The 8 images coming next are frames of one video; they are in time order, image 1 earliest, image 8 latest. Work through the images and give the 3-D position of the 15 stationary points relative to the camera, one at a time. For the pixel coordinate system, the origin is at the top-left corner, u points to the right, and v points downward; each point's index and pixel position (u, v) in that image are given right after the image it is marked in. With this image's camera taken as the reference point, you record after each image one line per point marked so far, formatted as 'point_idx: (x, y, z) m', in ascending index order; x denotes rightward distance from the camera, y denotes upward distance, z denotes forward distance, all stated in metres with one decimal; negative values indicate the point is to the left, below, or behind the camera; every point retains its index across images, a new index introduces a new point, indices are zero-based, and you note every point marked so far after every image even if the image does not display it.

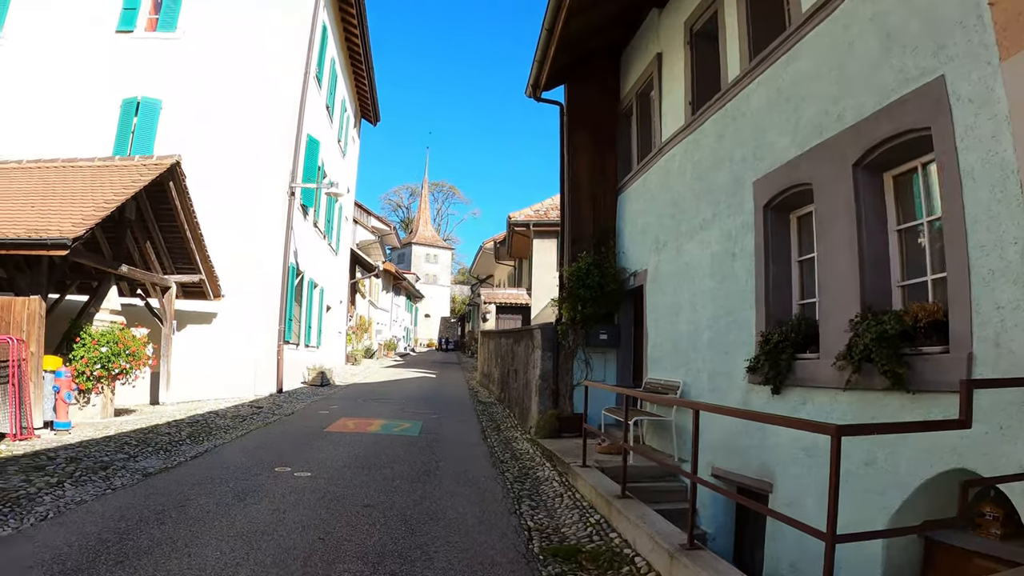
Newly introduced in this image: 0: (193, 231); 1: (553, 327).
0: (-5.2, +0.8, +11.3) m
1: (+0.6, -0.7, +11.5) m
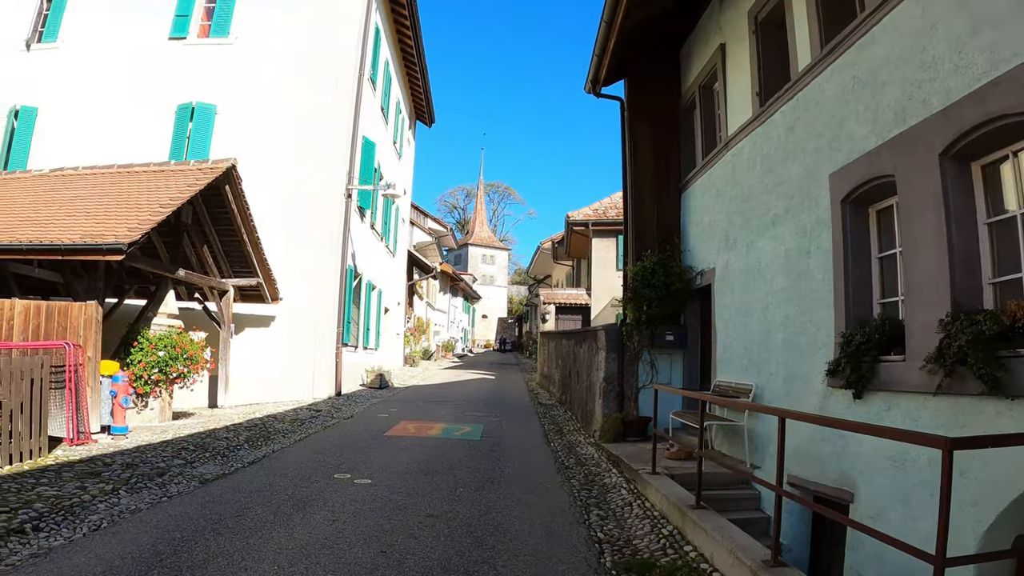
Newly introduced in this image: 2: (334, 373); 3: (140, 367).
0: (-4.1, +0.8, +11.1) m
1: (+1.6, -0.6, +10.8) m
2: (-3.3, -1.7, +13.6) m
3: (-4.8, -1.0, +8.9) m
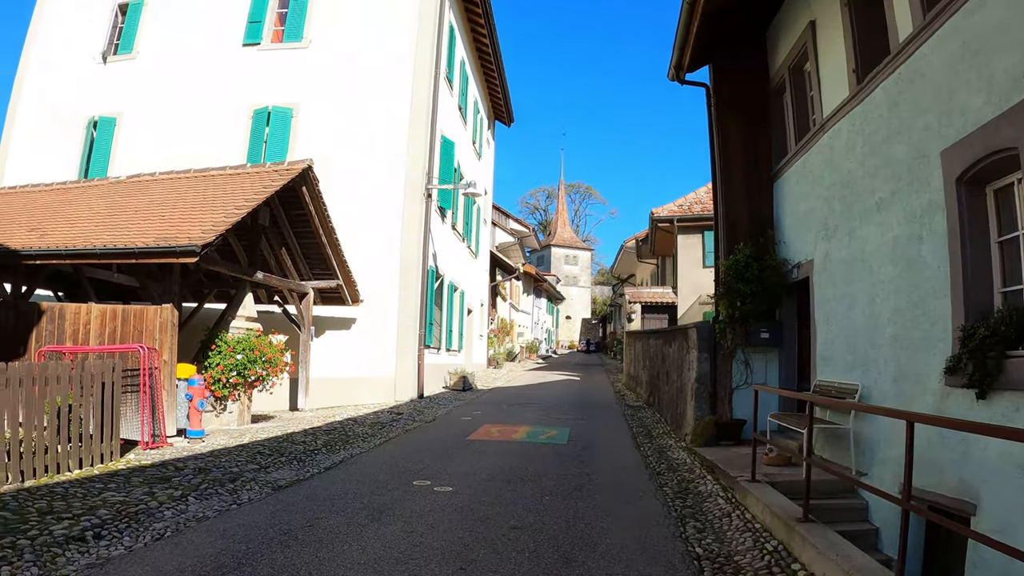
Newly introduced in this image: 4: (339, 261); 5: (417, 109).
0: (-2.8, +0.8, +10.9) m
1: (+2.9, -0.5, +10.0) m
2: (-1.7, -1.7, +13.3) m
3: (-3.7, -1.1, +8.8) m
4: (-2.7, +0.4, +11.4) m
5: (-1.9, +3.6, +13.8) m
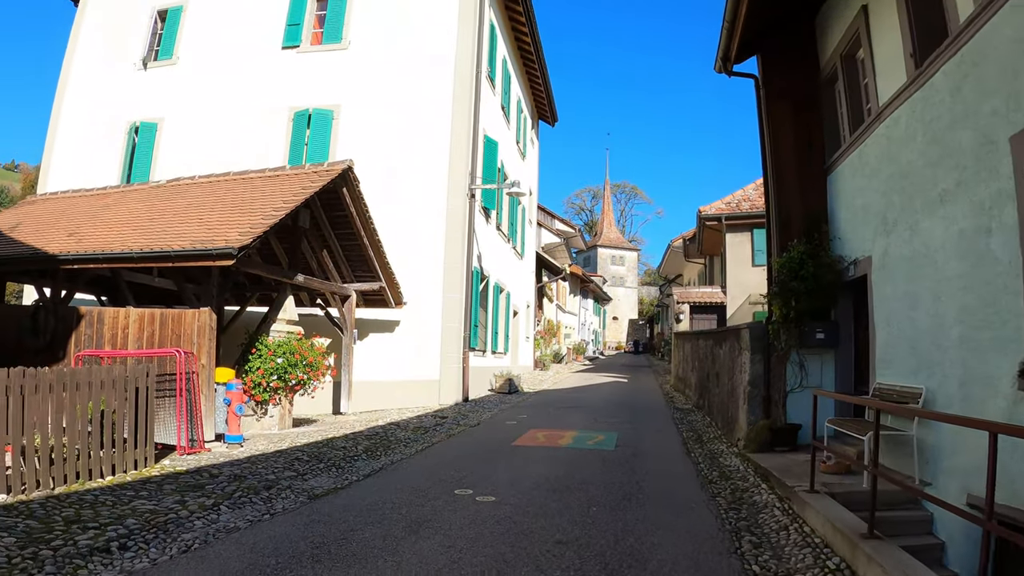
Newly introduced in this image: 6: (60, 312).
0: (-2.2, +0.8, +10.8) m
1: (+3.5, -0.5, +9.5) m
2: (-0.9, -1.8, +13.1) m
3: (-3.2, -1.1, +8.7) m
4: (-2.0, +0.4, +11.2) m
5: (-1.0, +3.5, +13.6) m
6: (-5.5, -0.3, +8.2) m
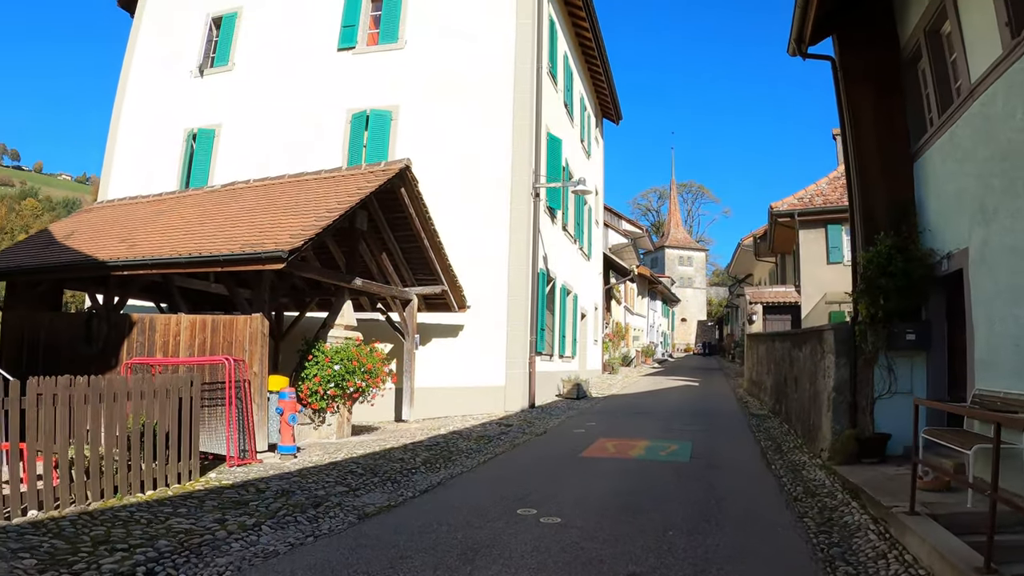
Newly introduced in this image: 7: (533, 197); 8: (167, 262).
0: (-1.2, +0.7, +10.4) m
1: (+4.3, -0.5, +8.6) m
2: (+0.3, -1.8, +12.6) m
3: (-2.4, -1.1, +8.4) m
4: (-1.0, +0.4, +10.9) m
5: (+0.1, +3.5, +13.1) m
6: (-4.7, -0.4, +8.1) m
7: (+0.5, +1.7, +13.0) m
8: (-3.7, +0.3, +7.3) m
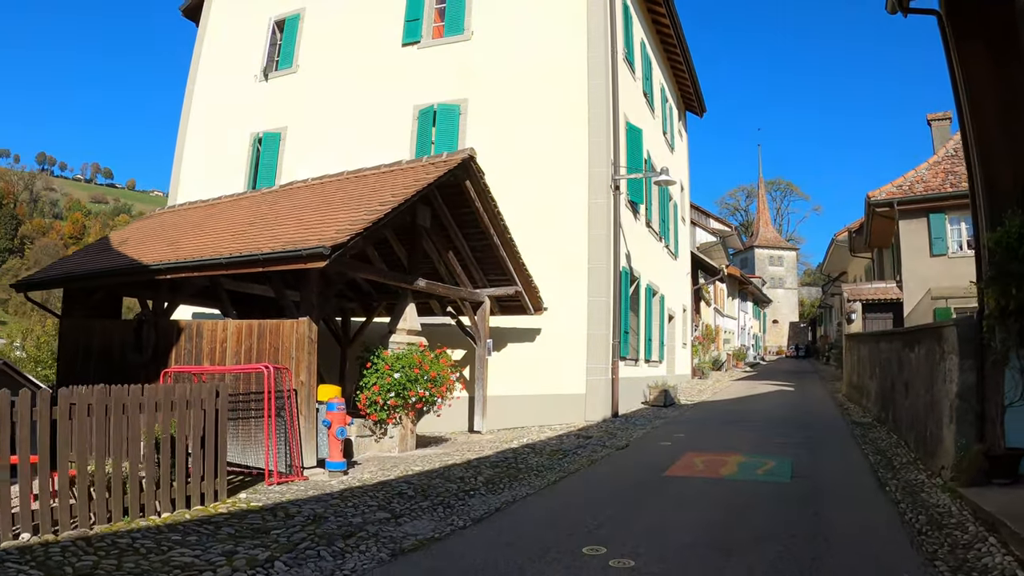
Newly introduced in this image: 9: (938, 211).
0: (-0.2, +0.7, +9.7) m
1: (+5.0, -0.4, +7.2) m
2: (+1.6, -1.8, +11.6) m
3: (-1.6, -1.2, +7.8) m
4: (0.0, +0.4, +10.1) m
5: (+1.4, +3.5, +12.3) m
6: (-3.9, -0.4, +7.8) m
7: (+1.7, +1.7, +12.1) m
8: (-3.0, +0.2, +6.9) m
9: (+12.2, +2.2, +19.3) m
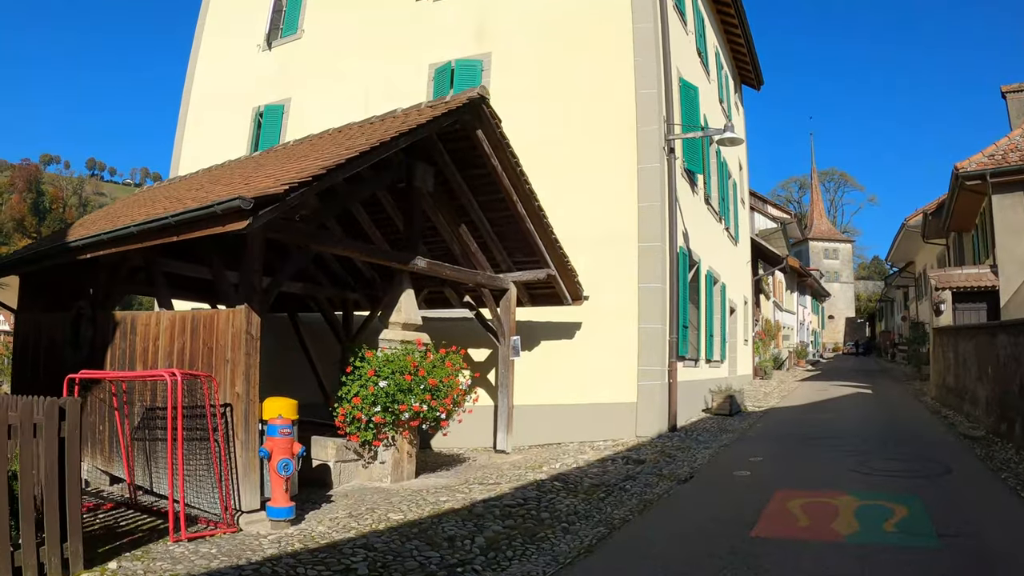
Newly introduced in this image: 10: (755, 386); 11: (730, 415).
0: (+0.1, +0.9, +7.8) m
1: (+5.2, -0.1, +4.9) m
2: (+2.0, -1.6, +9.6) m
3: (-1.4, -1.0, +6.0) m
4: (+0.4, +0.5, +8.1) m
5: (+1.8, +3.7, +10.2) m
6: (-3.7, -0.3, +6.1) m
7: (+2.2, +2.0, +10.0) m
8: (-2.9, +0.4, +5.1) m
9: (+13.1, +2.6, +16.5) m
10: (+6.5, -2.6, +18.5) m
11: (+3.6, -2.1, +11.4) m
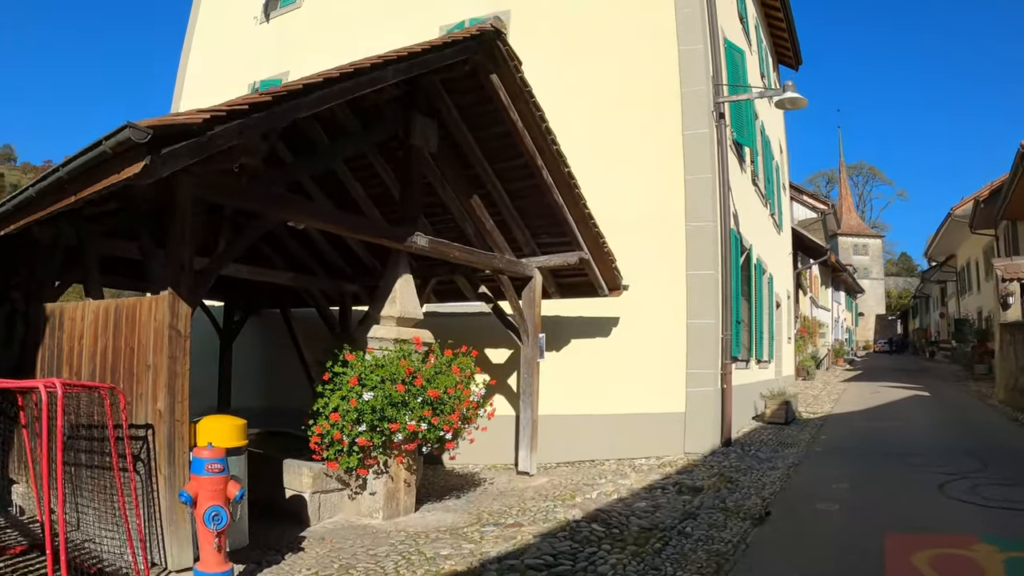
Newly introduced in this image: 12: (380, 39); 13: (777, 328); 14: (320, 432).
0: (+0.3, +1.0, +6.4) m
1: (+5.3, 0.0, +3.4) m
2: (+2.3, -1.4, +8.2) m
3: (-1.2, -0.9, +4.7) m
4: (+0.6, +0.7, +6.8) m
5: (+2.1, +3.9, +8.8) m
6: (-3.6, -0.2, +4.9) m
7: (+2.5, +2.1, +8.5) m
8: (-2.7, +0.5, +3.8) m
9: (+13.5, +2.8, +14.7) m
10: (+7.0, -2.5, +16.9) m
11: (+3.9, -2.0, +10.0) m
12: (-2.0, +3.9, +10.7) m
13: (+5.6, -0.8, +15.2) m
14: (-1.3, -1.0, +4.8) m
